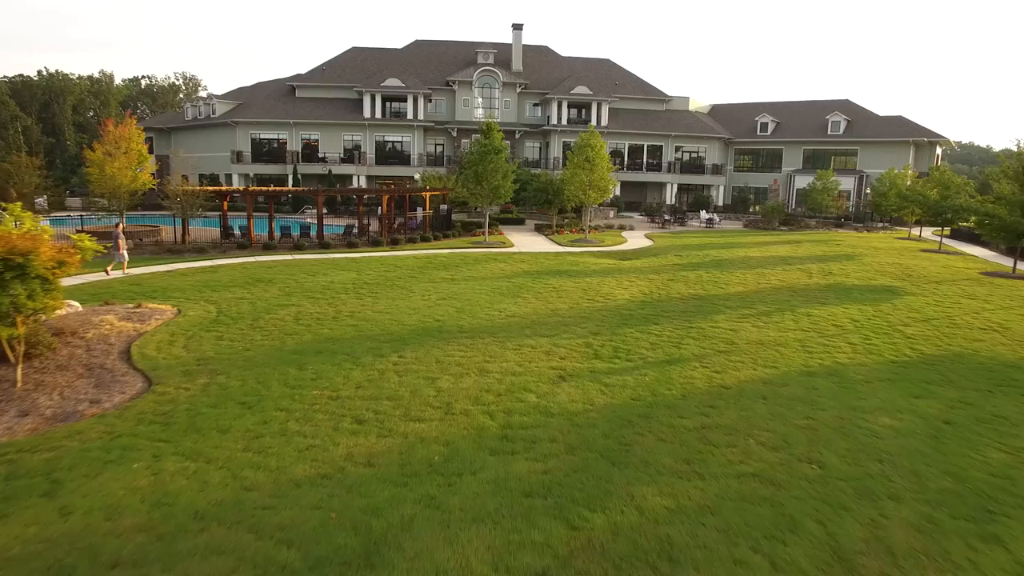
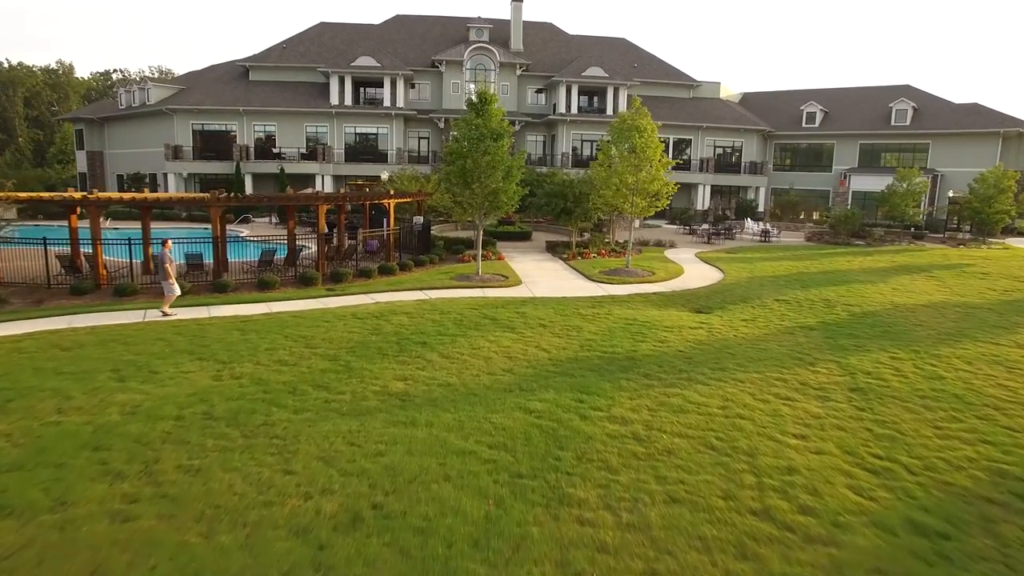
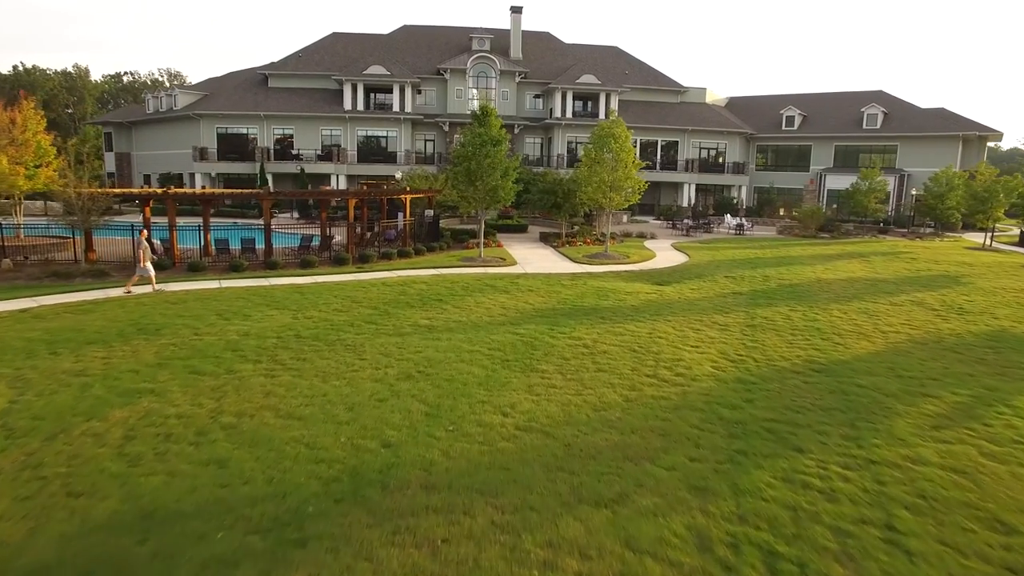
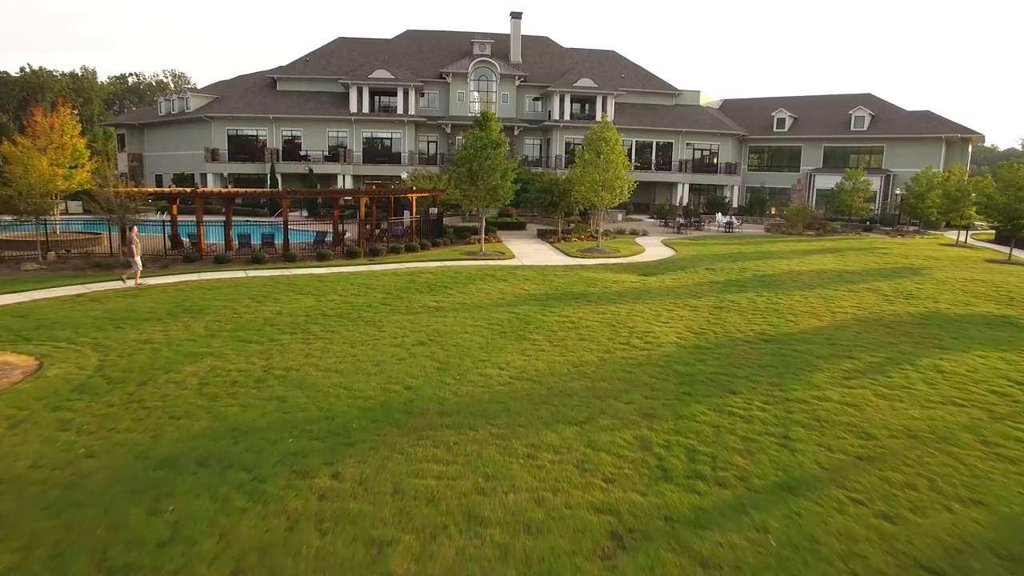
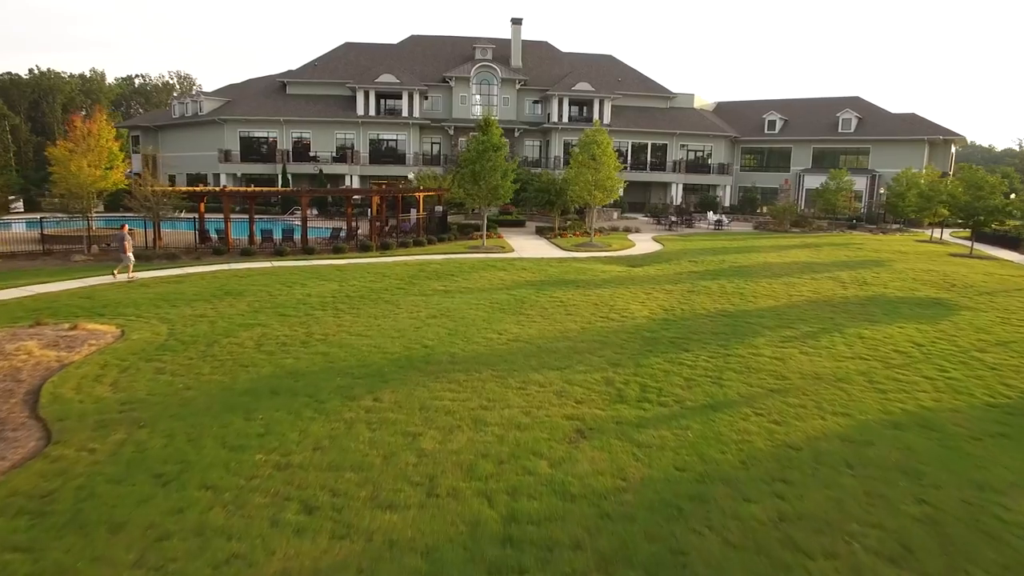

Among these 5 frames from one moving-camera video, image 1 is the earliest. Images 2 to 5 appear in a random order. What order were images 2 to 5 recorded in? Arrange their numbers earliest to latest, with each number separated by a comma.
5, 4, 3, 2
